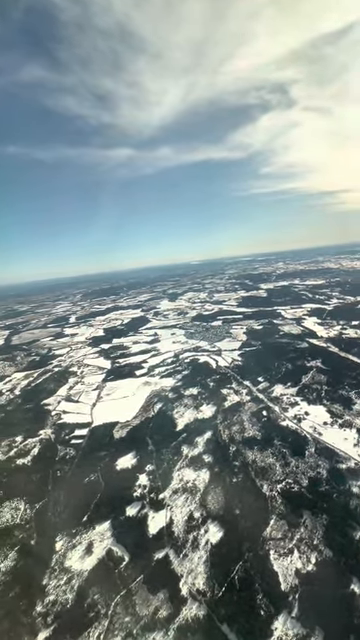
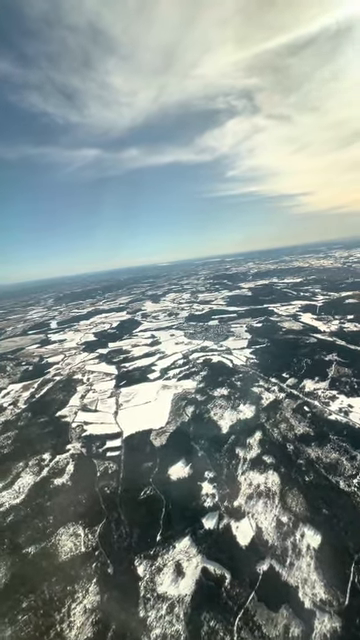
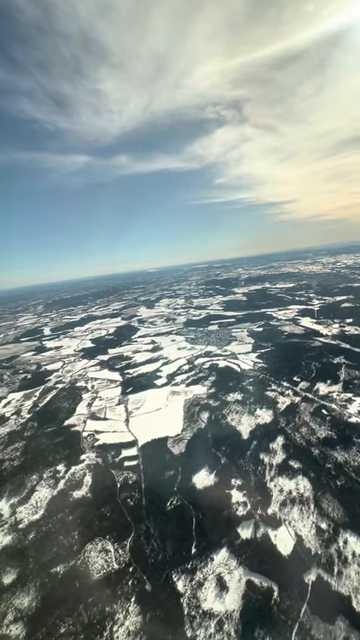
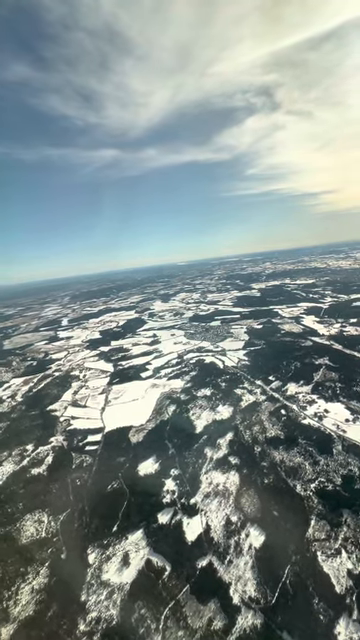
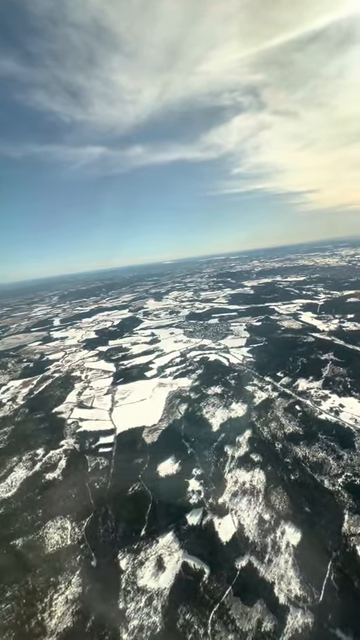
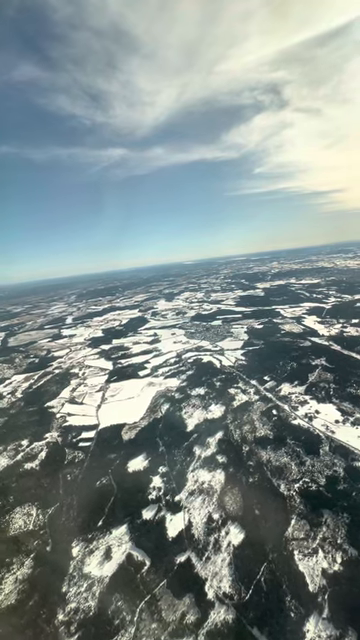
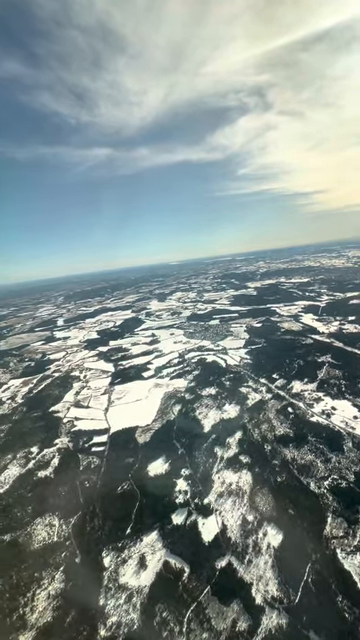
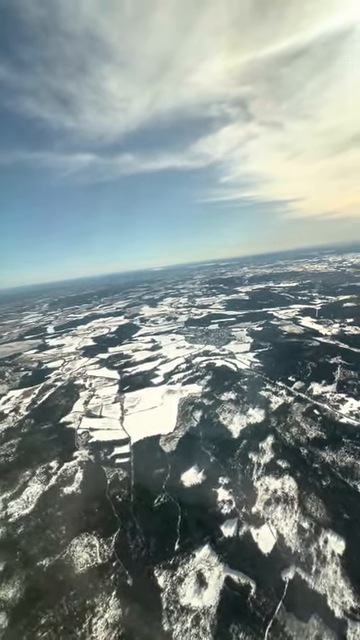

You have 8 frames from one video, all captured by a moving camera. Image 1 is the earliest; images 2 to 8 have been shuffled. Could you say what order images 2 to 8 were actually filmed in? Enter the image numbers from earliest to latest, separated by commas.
6, 4, 7, 5, 2, 8, 3
